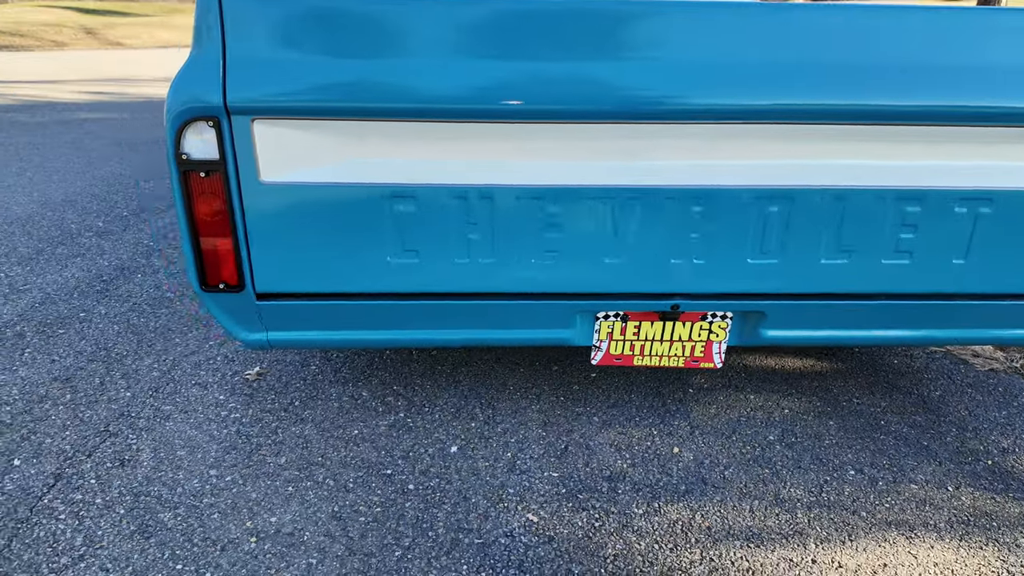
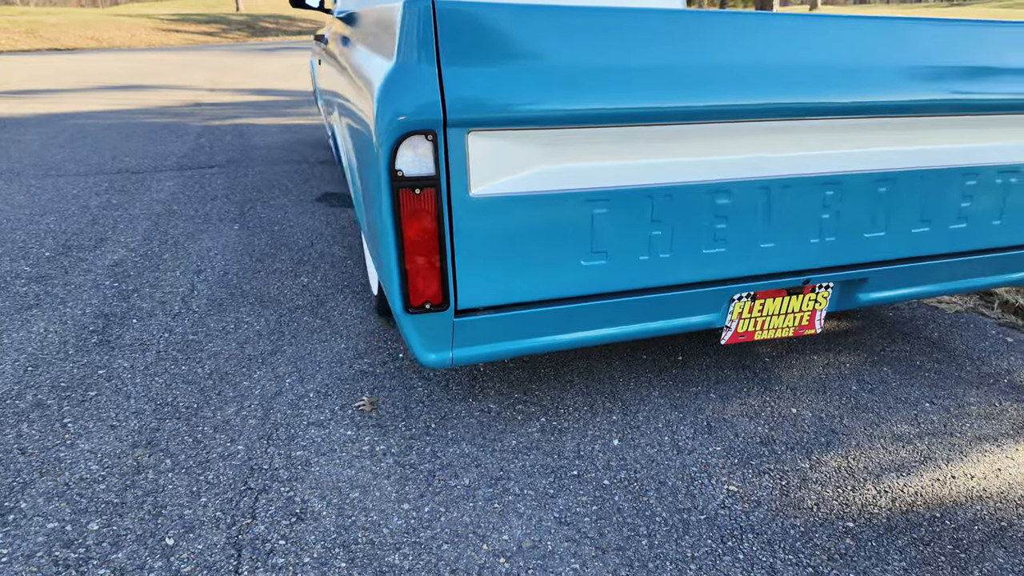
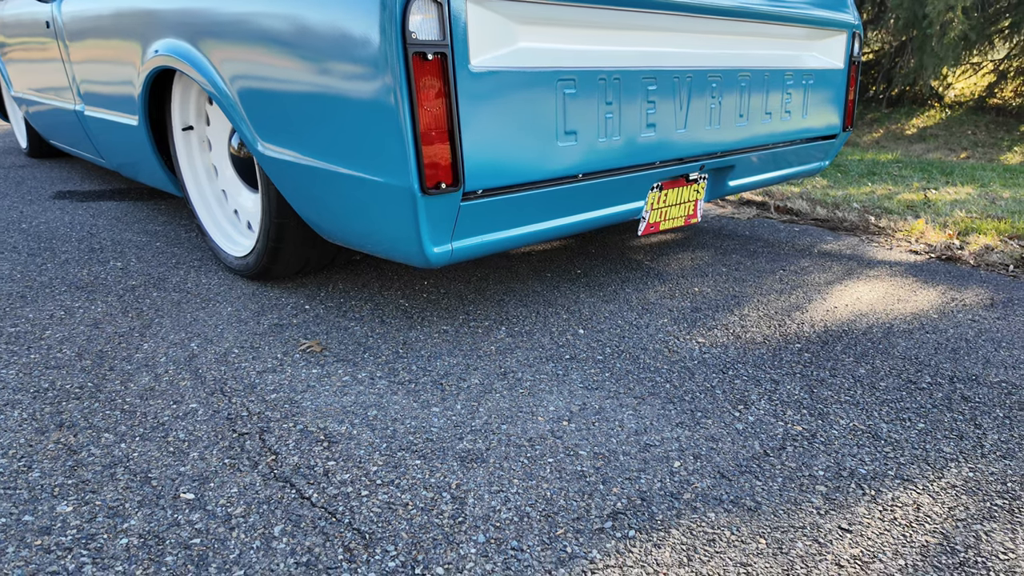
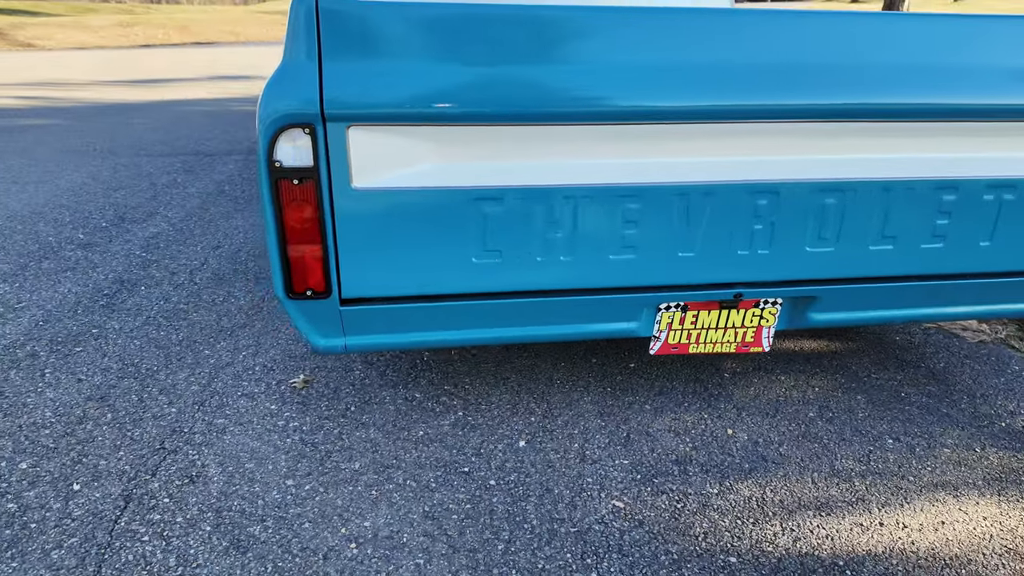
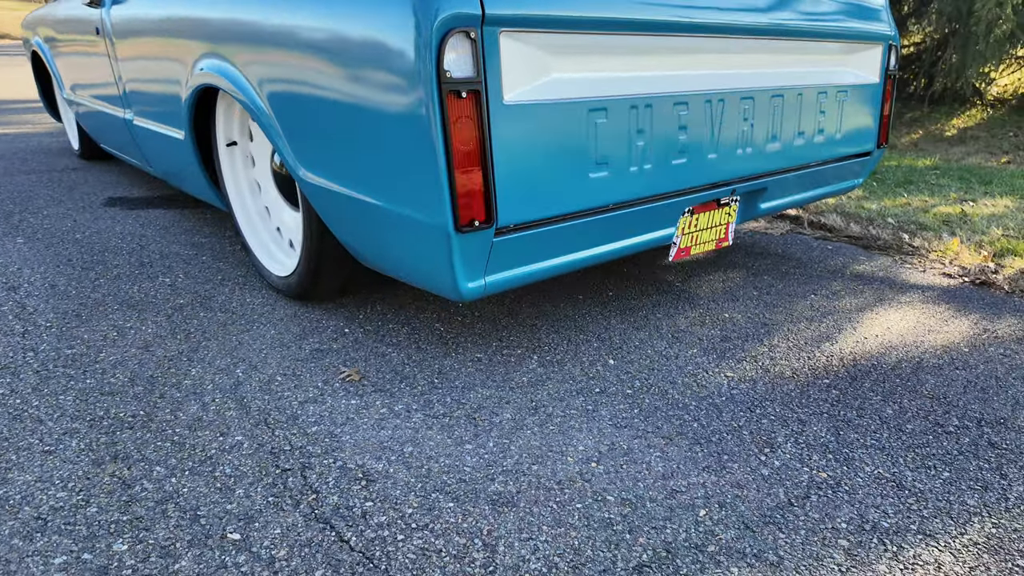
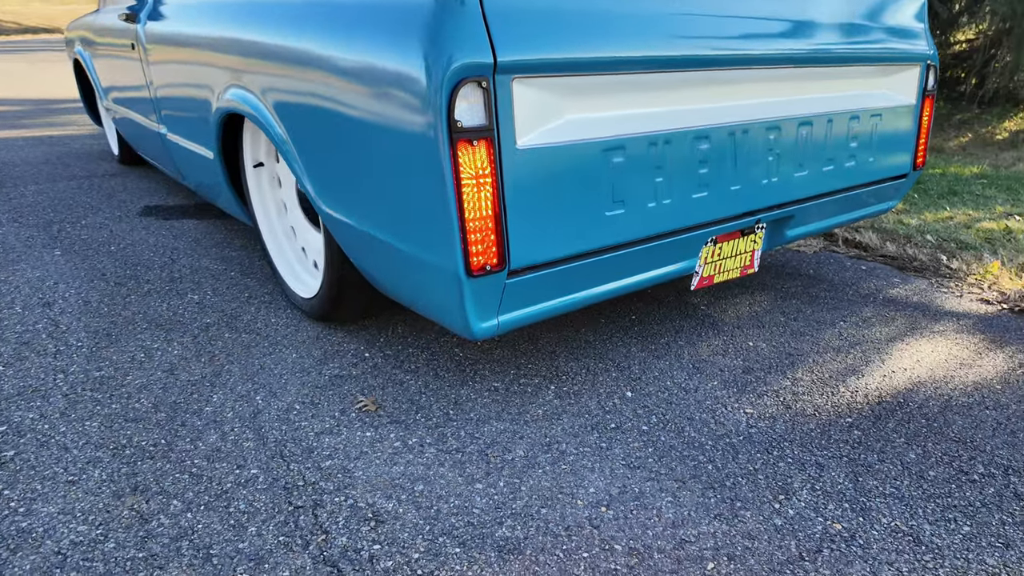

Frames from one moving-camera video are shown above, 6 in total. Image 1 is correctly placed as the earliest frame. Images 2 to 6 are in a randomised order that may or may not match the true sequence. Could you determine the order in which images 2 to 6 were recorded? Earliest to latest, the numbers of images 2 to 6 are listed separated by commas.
4, 2, 6, 5, 3
